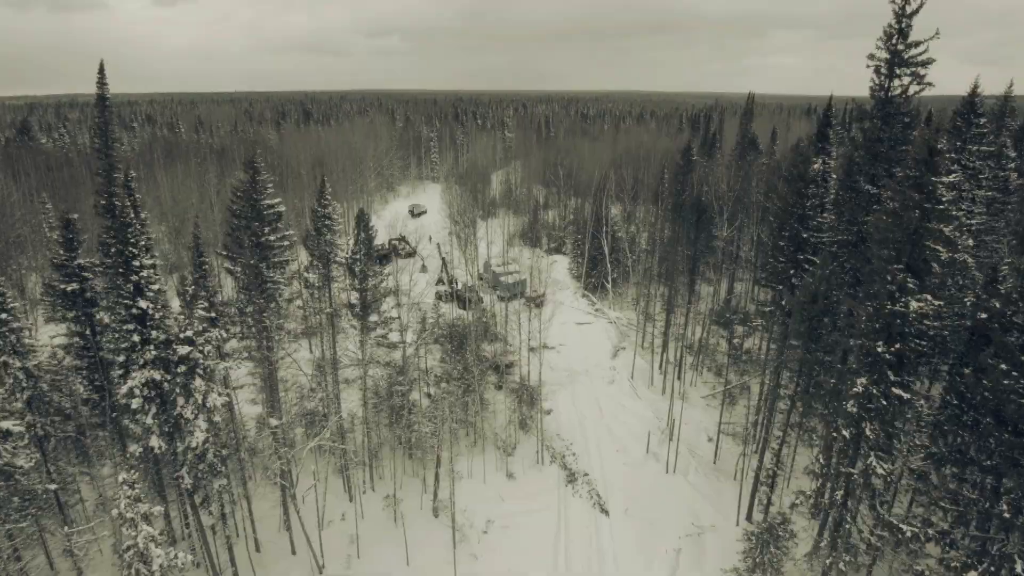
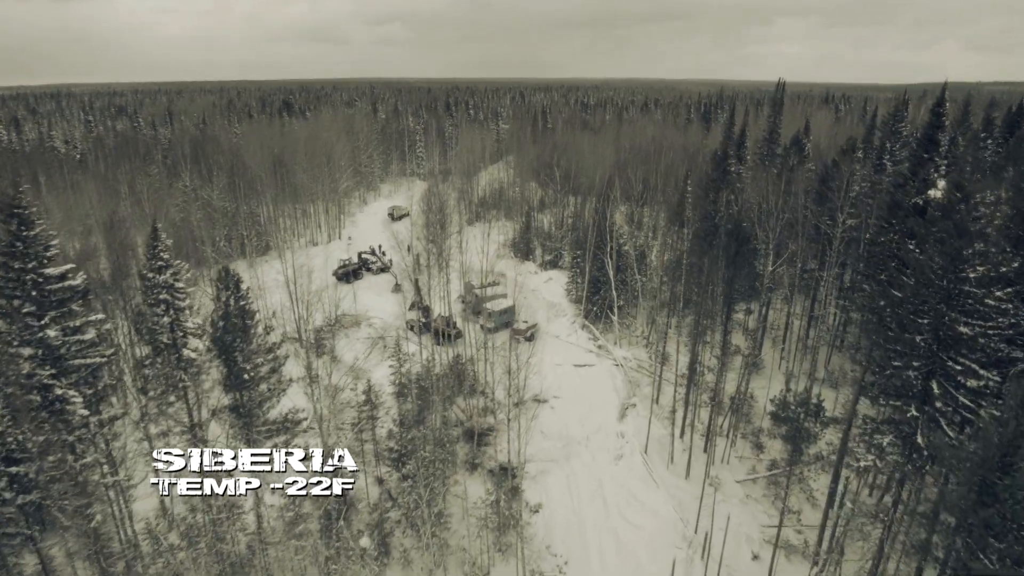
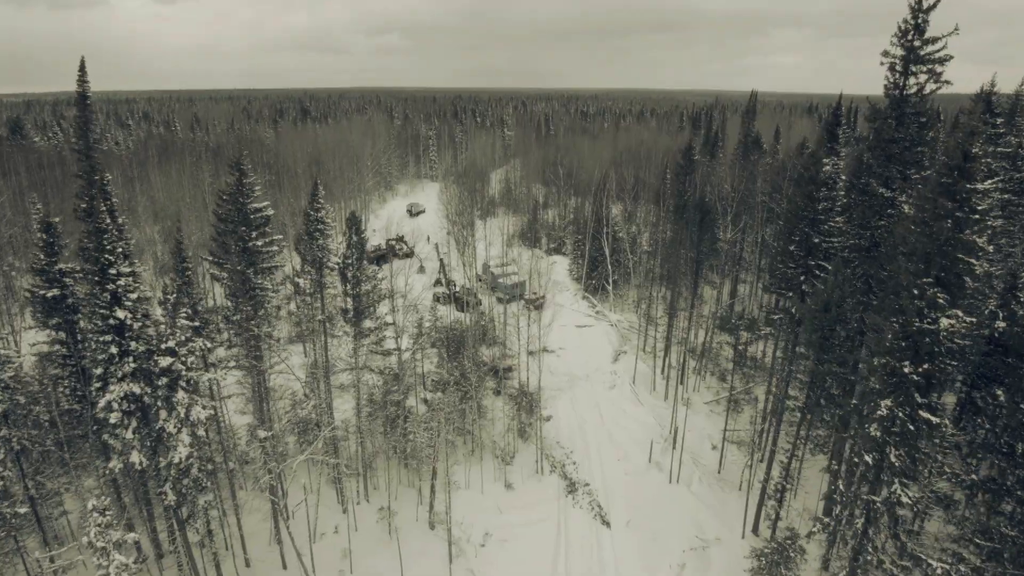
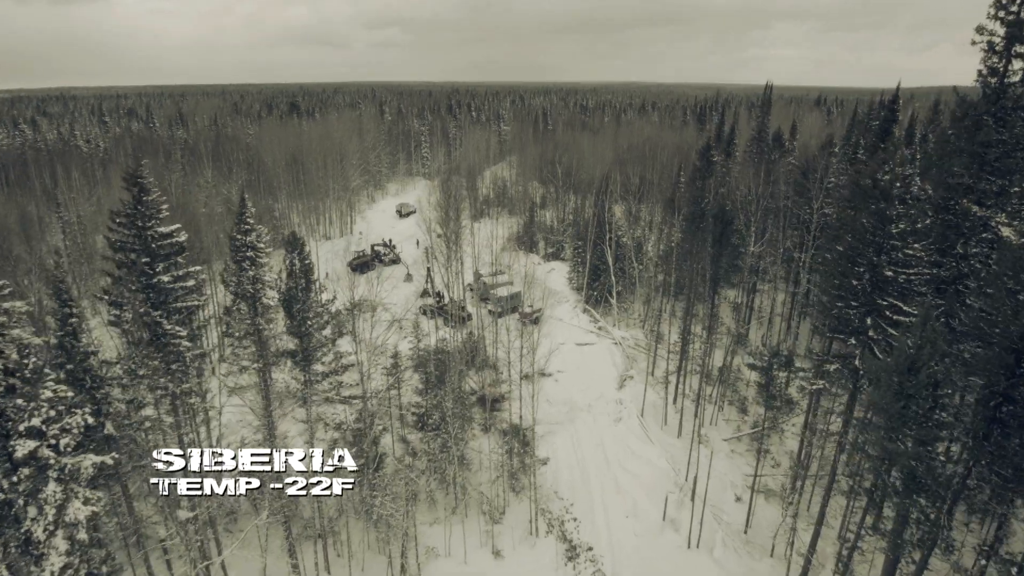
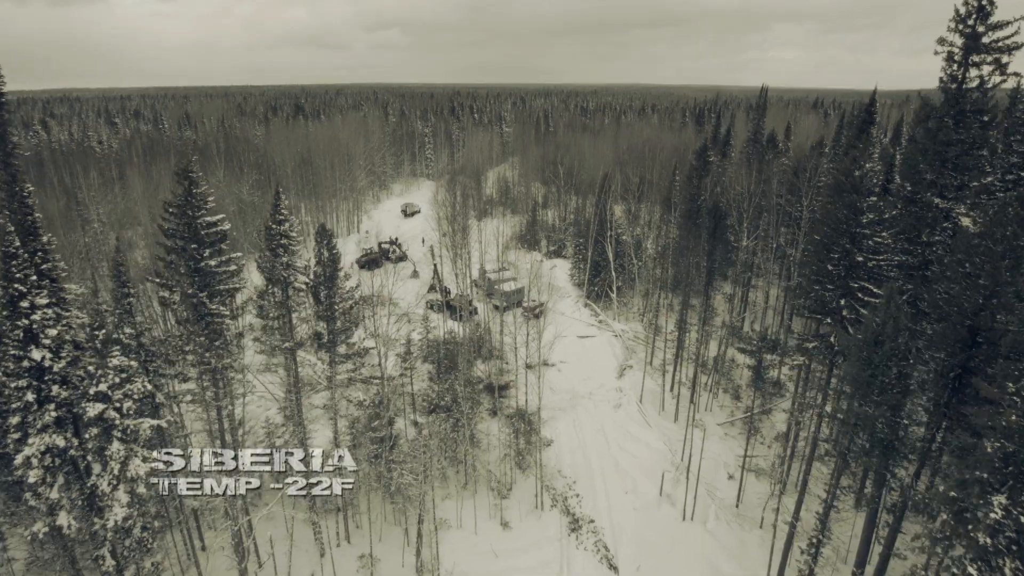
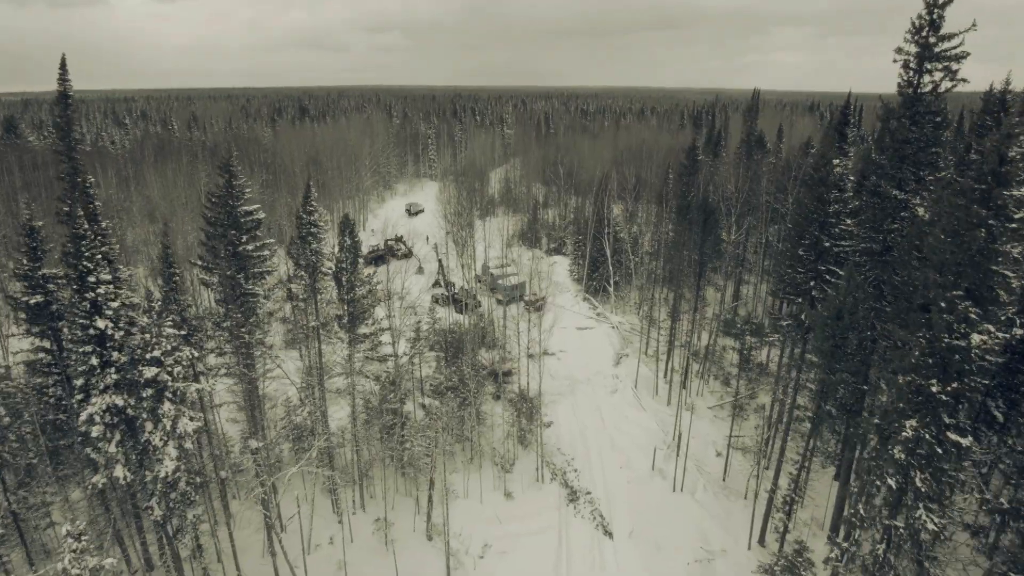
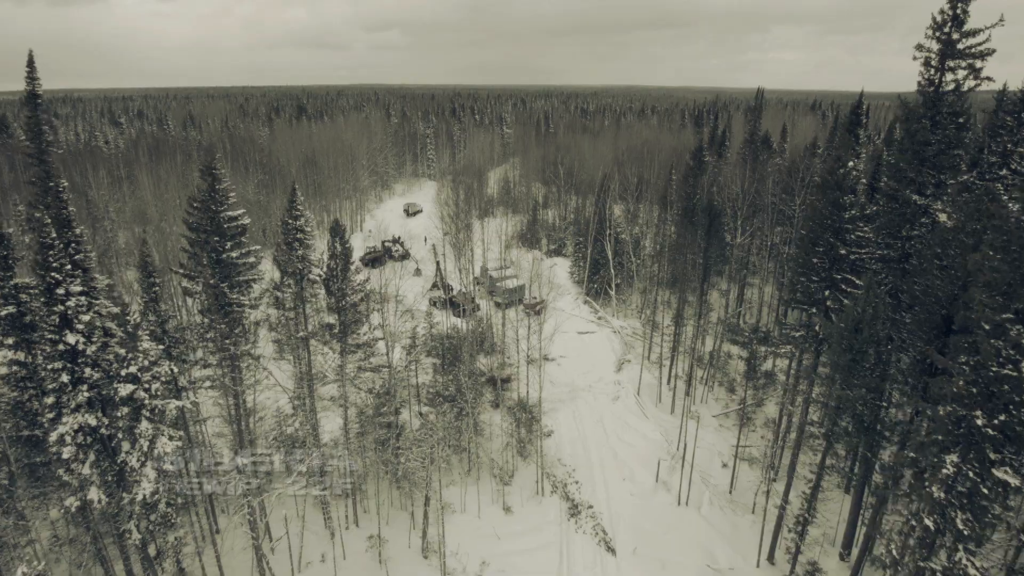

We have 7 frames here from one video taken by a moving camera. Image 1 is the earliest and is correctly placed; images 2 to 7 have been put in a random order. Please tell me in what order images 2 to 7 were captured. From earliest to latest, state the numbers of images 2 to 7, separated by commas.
3, 6, 7, 5, 4, 2
